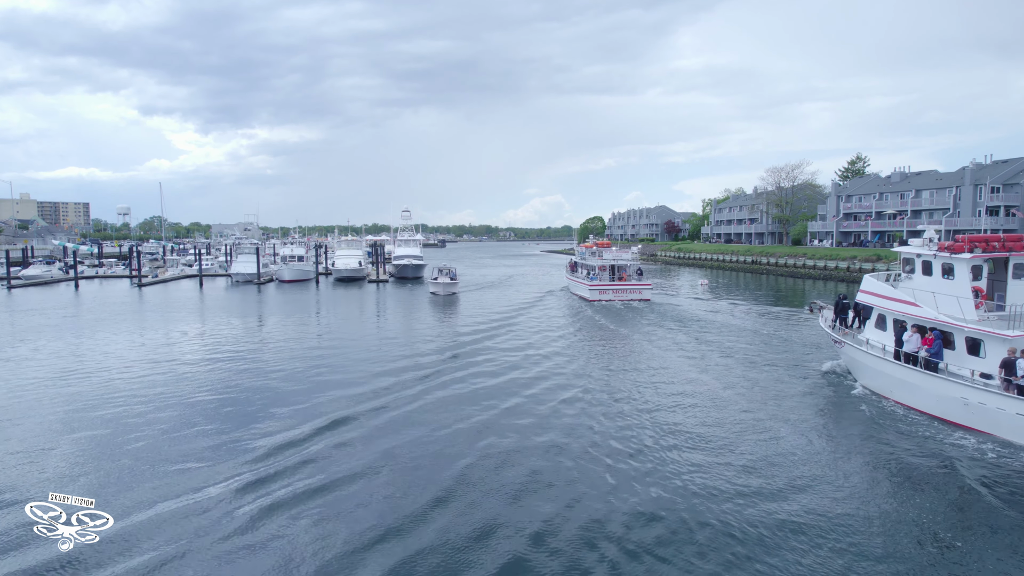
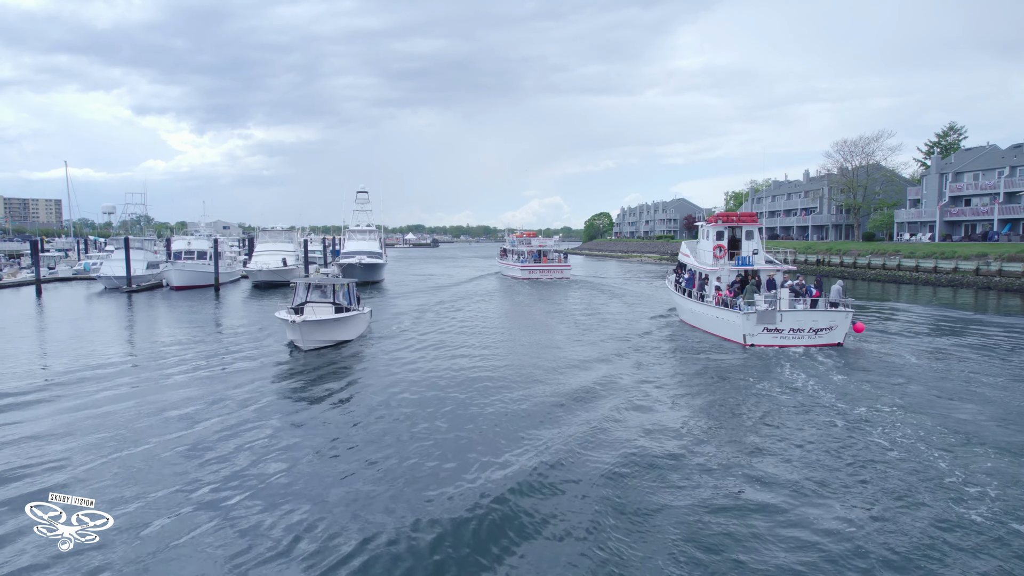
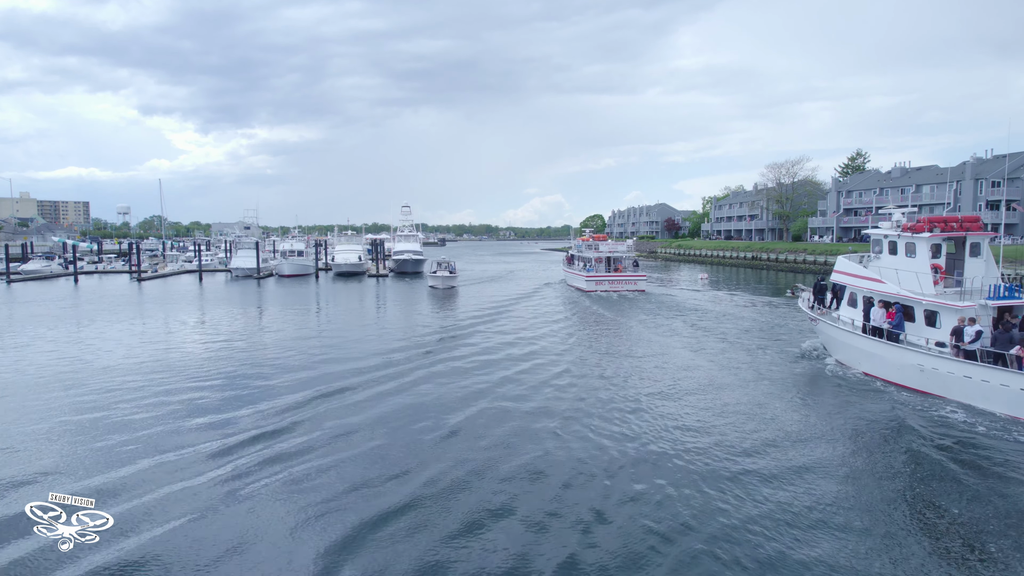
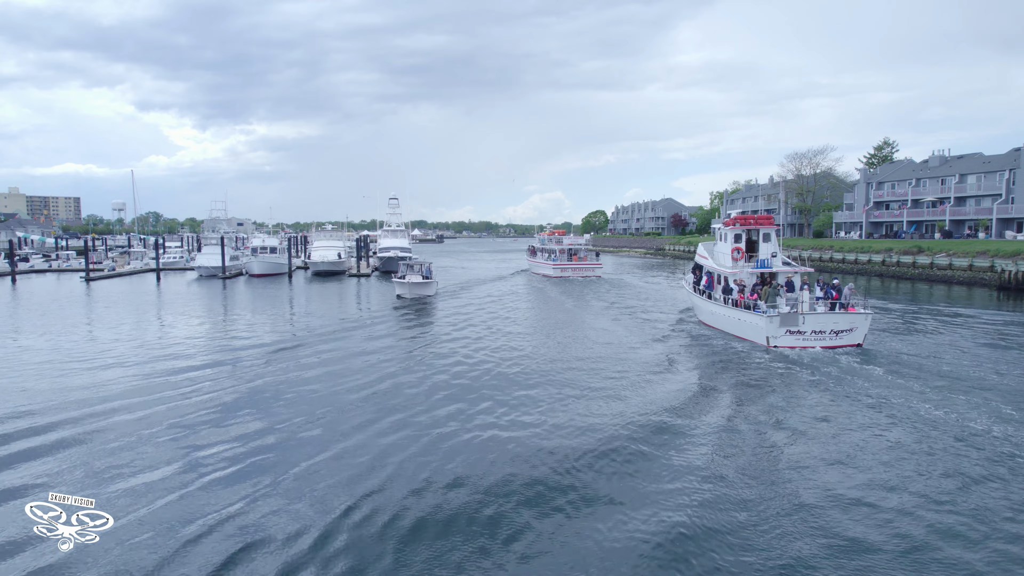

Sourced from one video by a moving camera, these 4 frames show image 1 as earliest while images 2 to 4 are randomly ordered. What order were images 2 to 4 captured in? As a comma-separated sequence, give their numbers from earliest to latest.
3, 4, 2
